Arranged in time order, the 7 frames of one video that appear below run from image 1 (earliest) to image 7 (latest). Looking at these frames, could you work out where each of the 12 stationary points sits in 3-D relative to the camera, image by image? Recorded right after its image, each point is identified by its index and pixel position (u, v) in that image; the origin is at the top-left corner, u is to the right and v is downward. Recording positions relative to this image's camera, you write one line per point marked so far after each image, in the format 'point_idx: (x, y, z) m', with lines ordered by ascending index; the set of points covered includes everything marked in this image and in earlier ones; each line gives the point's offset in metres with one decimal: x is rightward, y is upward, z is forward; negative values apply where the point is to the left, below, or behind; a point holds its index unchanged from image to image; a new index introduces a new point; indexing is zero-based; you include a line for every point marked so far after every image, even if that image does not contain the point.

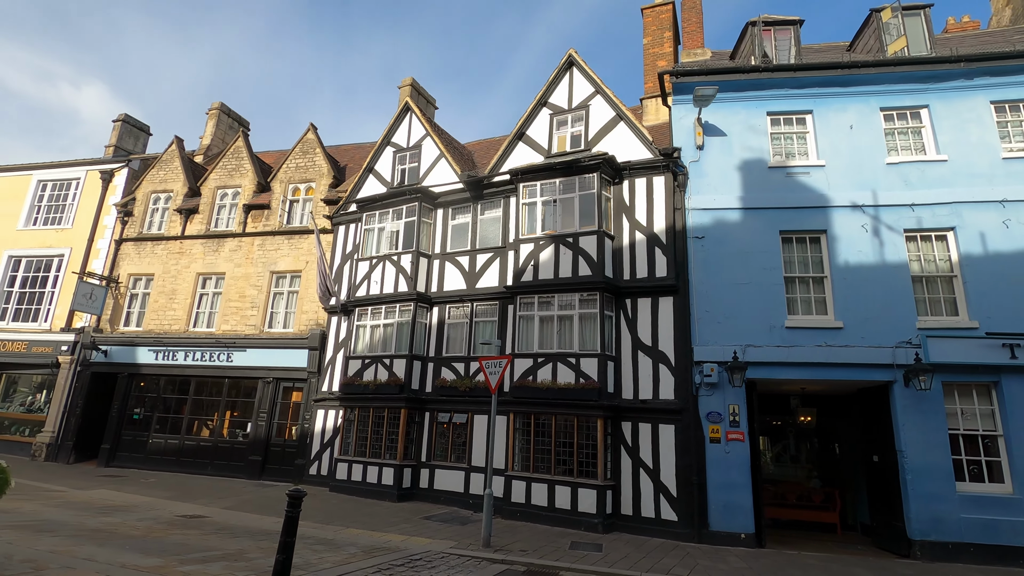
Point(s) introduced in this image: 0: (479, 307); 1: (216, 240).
0: (-0.8, -0.5, +13.4) m
1: (-9.7, +1.6, +17.6) m
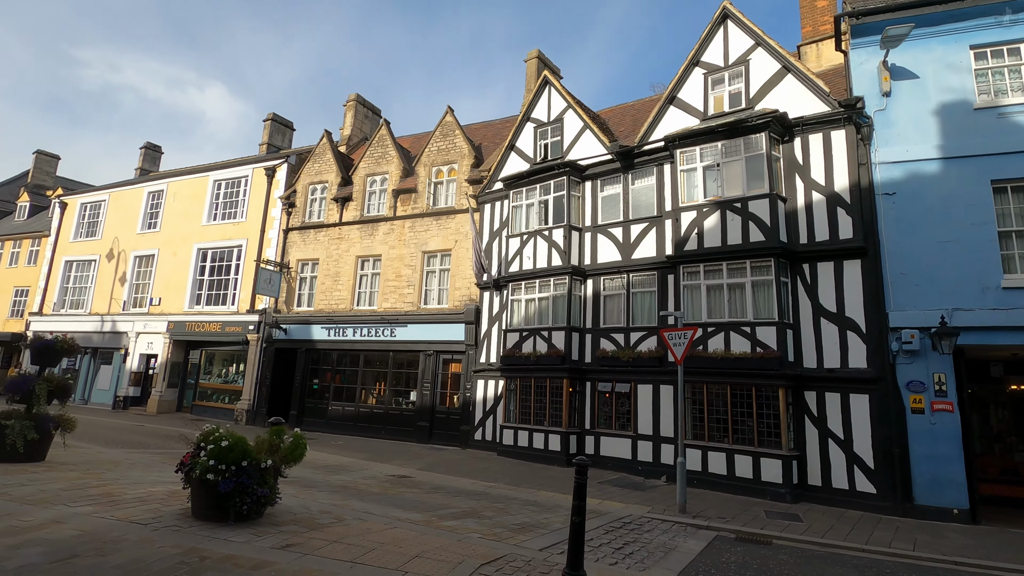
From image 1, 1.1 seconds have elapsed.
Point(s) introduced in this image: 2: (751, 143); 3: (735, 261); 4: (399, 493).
0: (+3.1, +0.2, +13.4) m
1: (-5.0, +2.2, +19.0) m
2: (+5.3, +3.2, +11.8) m
3: (+4.8, +0.6, +11.6) m
4: (-1.9, -3.4, +8.9) m
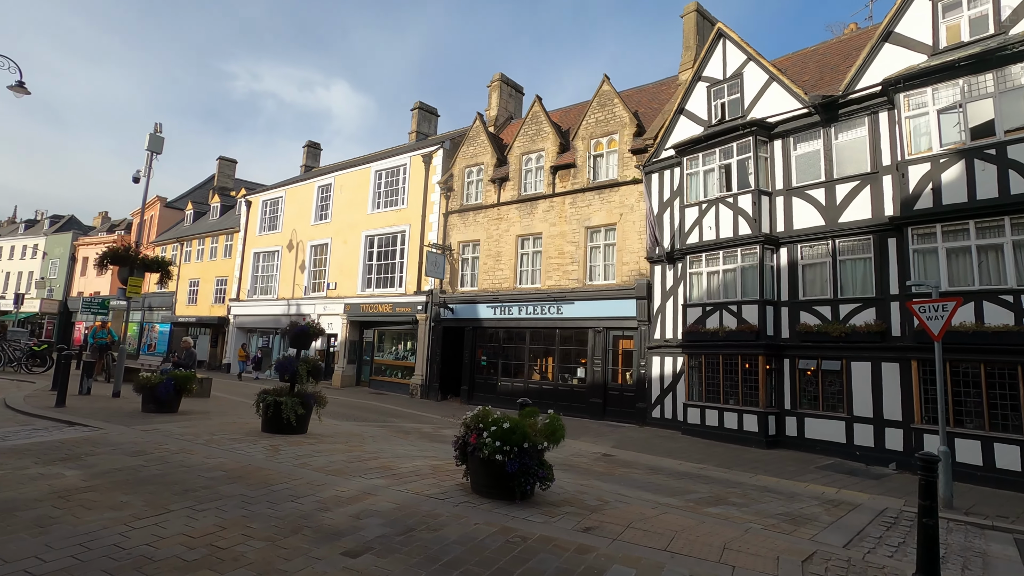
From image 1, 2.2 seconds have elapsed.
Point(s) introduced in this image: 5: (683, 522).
0: (+7.4, +1.0, +12.0) m
1: (+0.6, +3.0, +19.1) m
2: (+9.1, +3.9, +9.9) m
3: (+8.7, +1.3, +9.8) m
4: (+1.8, -3.0, +8.8) m
5: (+1.8, -2.5, +5.6) m
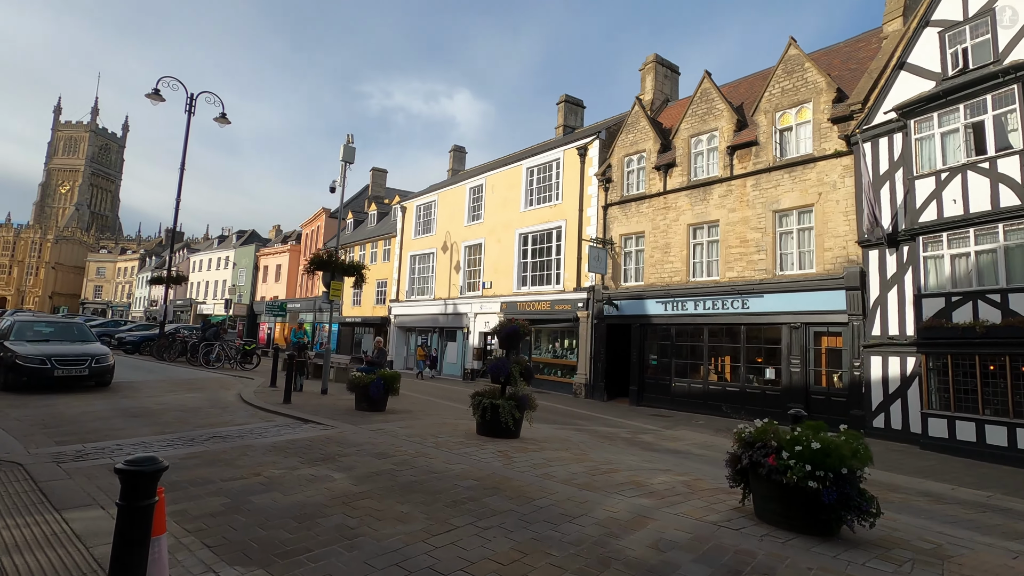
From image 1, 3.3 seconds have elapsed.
0: (+11.3, +1.3, +9.1) m
1: (+6.2, +3.2, +17.6) m
2: (+12.4, +4.3, +6.6) m
3: (+12.1, +1.6, +6.7) m
4: (+5.2, -2.9, +7.3) m
5: (+4.5, -2.3, +4.2) m
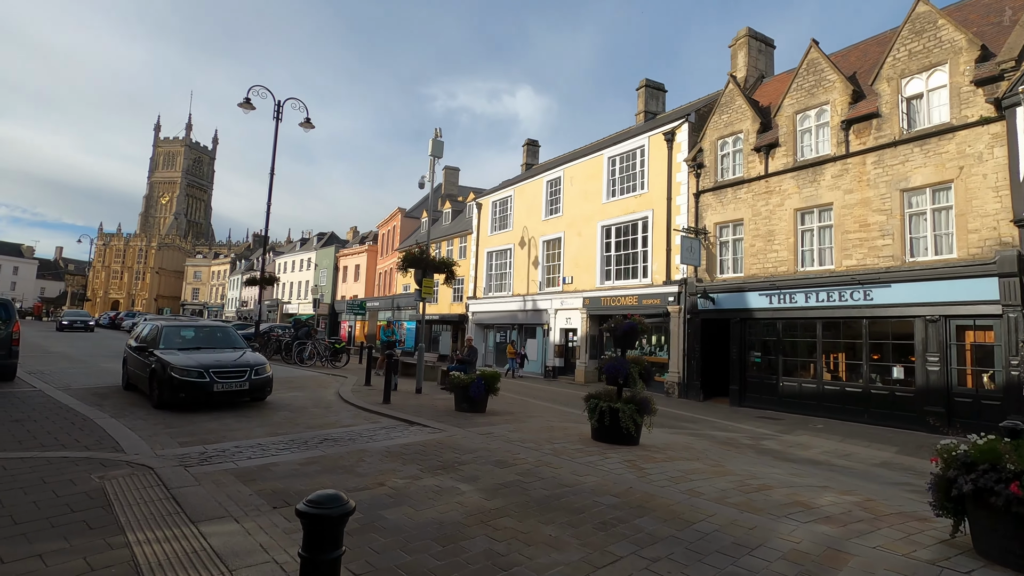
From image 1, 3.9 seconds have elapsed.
0: (+13.0, +1.6, +7.0) m
1: (+8.9, +3.5, +16.0) m
2: (+13.7, +4.6, +4.4) m
3: (+13.4, +1.9, +4.5) m
4: (+6.8, -2.7, +5.9) m
5: (+5.7, -2.2, +3.0) m
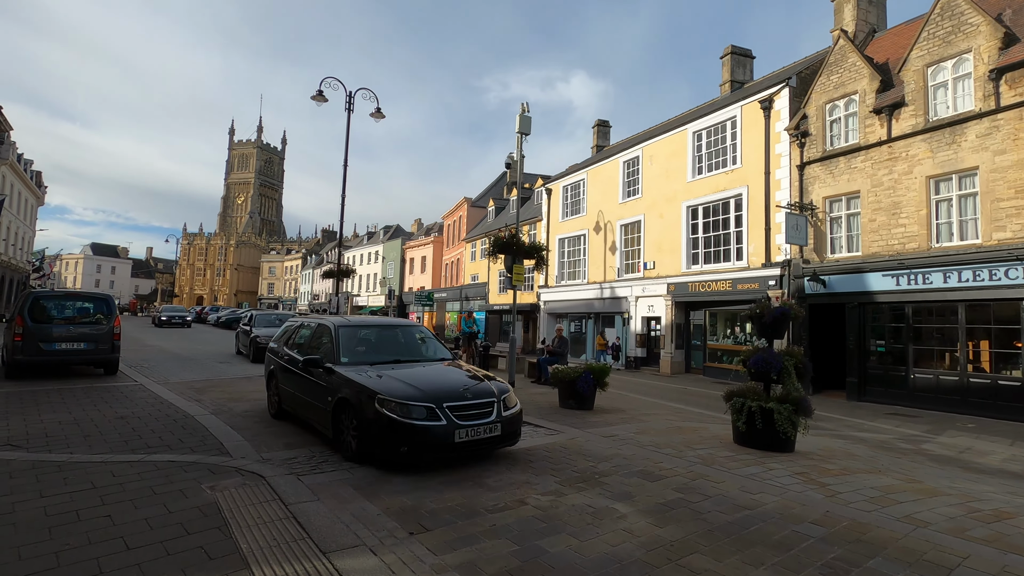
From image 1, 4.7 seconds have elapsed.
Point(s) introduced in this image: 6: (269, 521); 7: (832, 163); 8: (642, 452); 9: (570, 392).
0: (+14.4, +2.1, +4.5) m
1: (+11.3, +4.1, +13.9) m
2: (+14.7, +5.0, +1.8) m
3: (+14.6, +2.4, +2.0) m
4: (+8.2, -2.4, +4.2) m
5: (+6.8, -1.9, +1.4) m
6: (-1.8, -1.8, +4.1) m
7: (+9.9, +3.9, +16.6) m
8: (+1.5, -1.9, +6.4) m
9: (+1.0, -1.8, +9.4) m
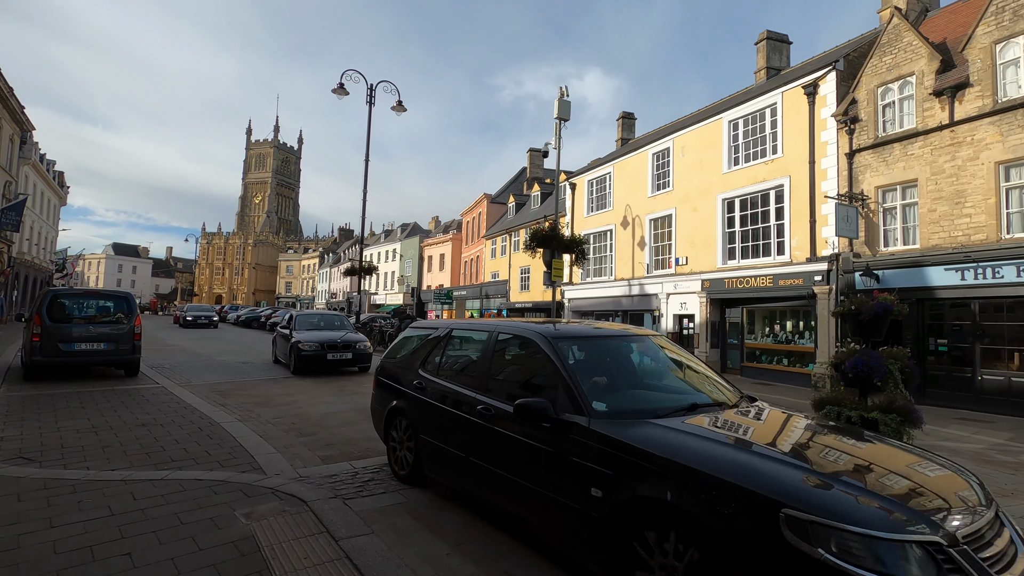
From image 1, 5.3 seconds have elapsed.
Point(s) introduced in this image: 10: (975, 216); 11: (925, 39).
0: (+15.0, +2.2, +3.4) m
1: (+12.1, +4.2, +12.8) m
2: (+15.3, +5.1, +0.6) m
3: (+15.1, +2.5, +0.9) m
4: (+8.9, -2.3, +3.3) m
5: (+7.3, -1.9, +0.4) m
6: (-1.2, -1.7, +3.3) m
7: (+10.8, +4.0, +15.6) m
8: (+2.2, -1.9, +5.6) m
9: (+1.8, -1.7, +8.6) m
10: (+11.7, +1.8, +13.5) m
11: (+11.4, +6.9, +14.7) m
